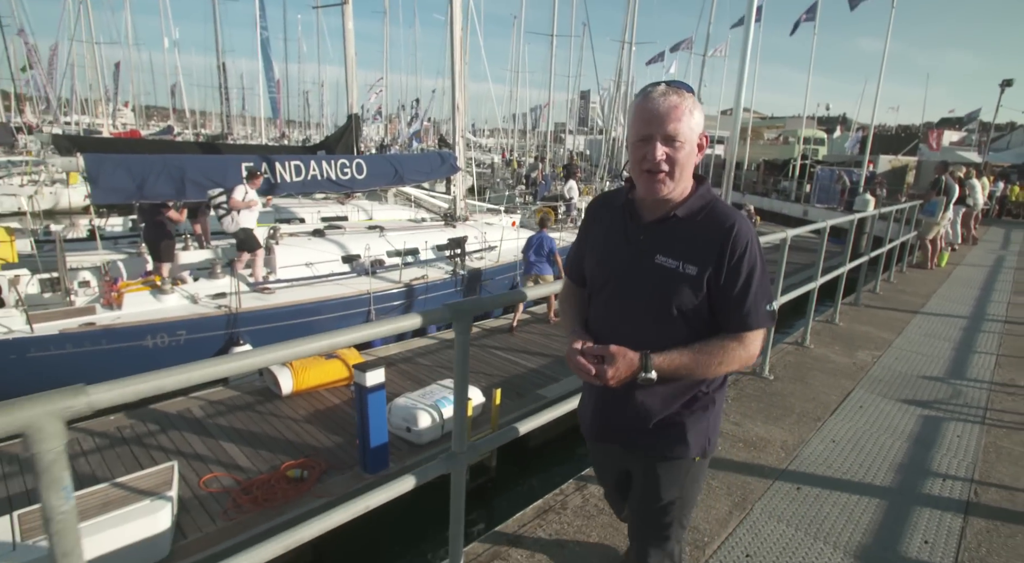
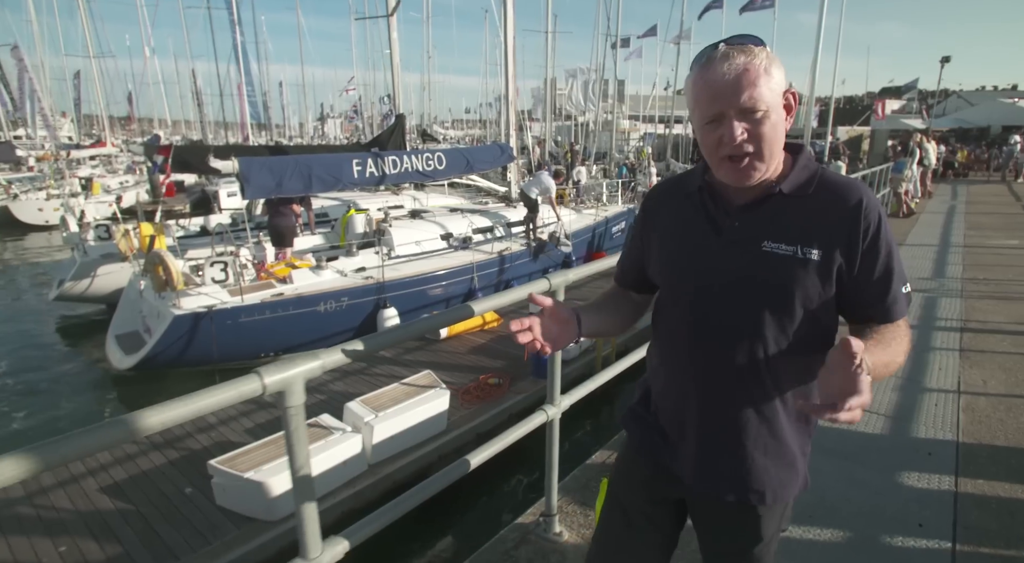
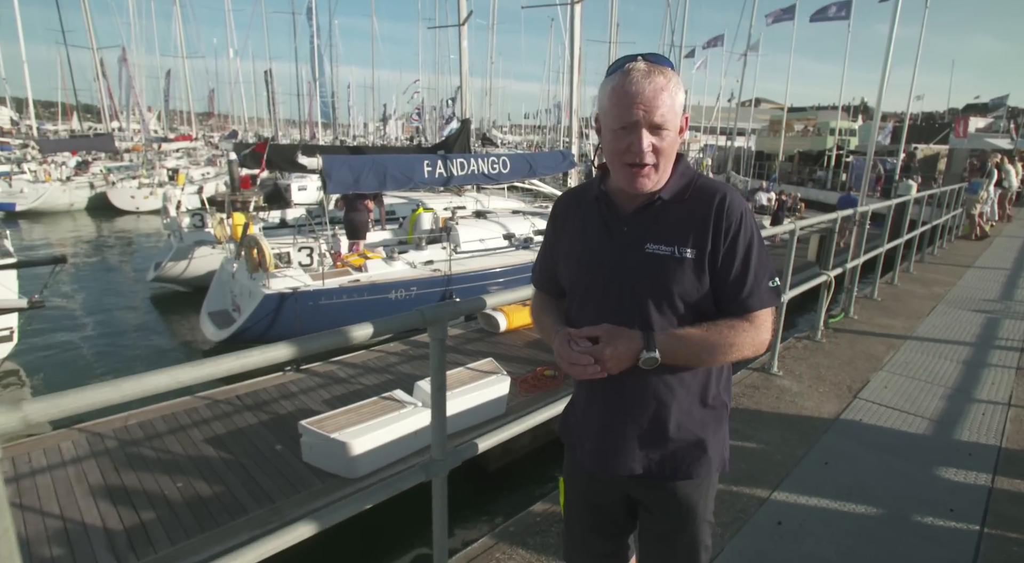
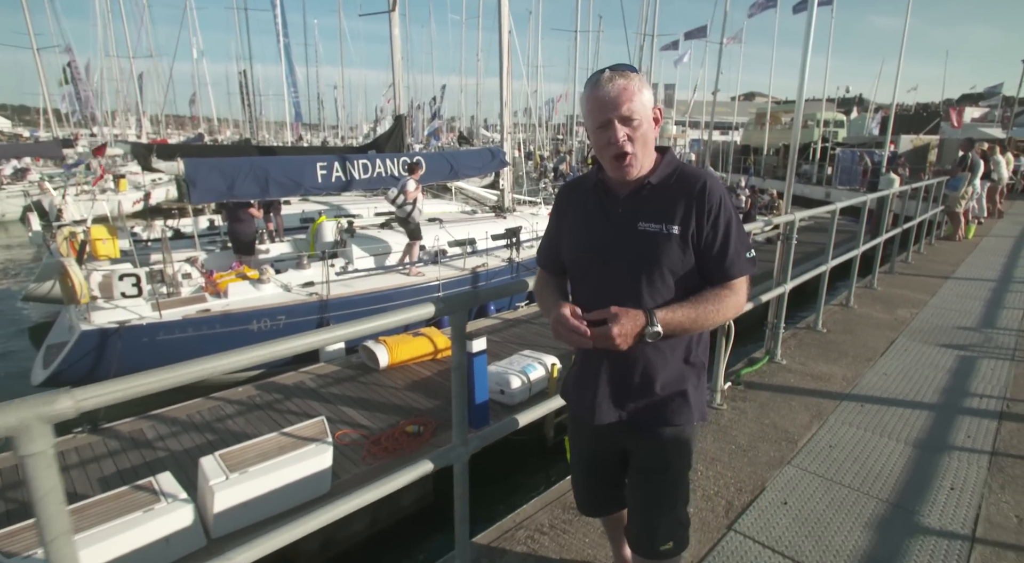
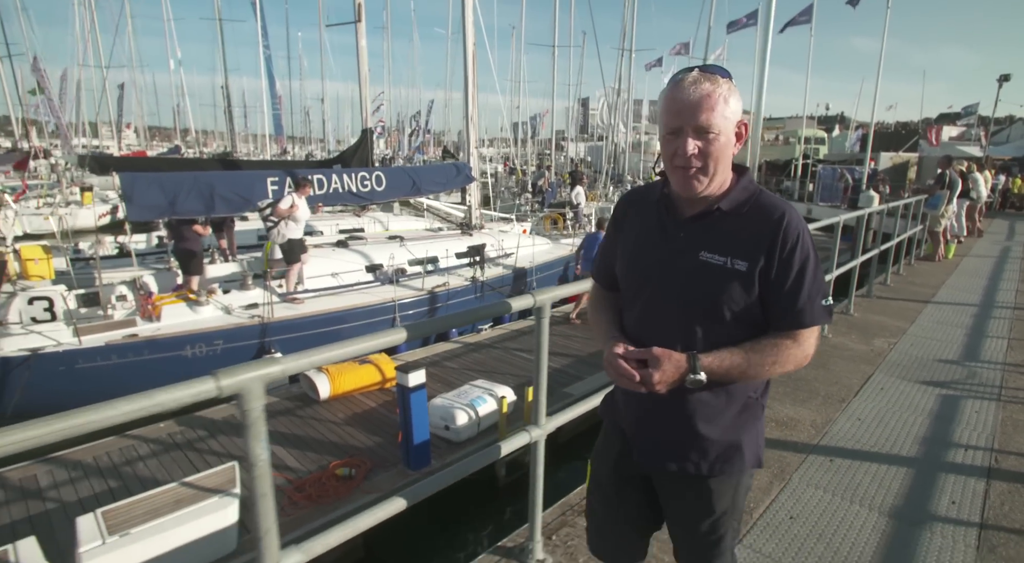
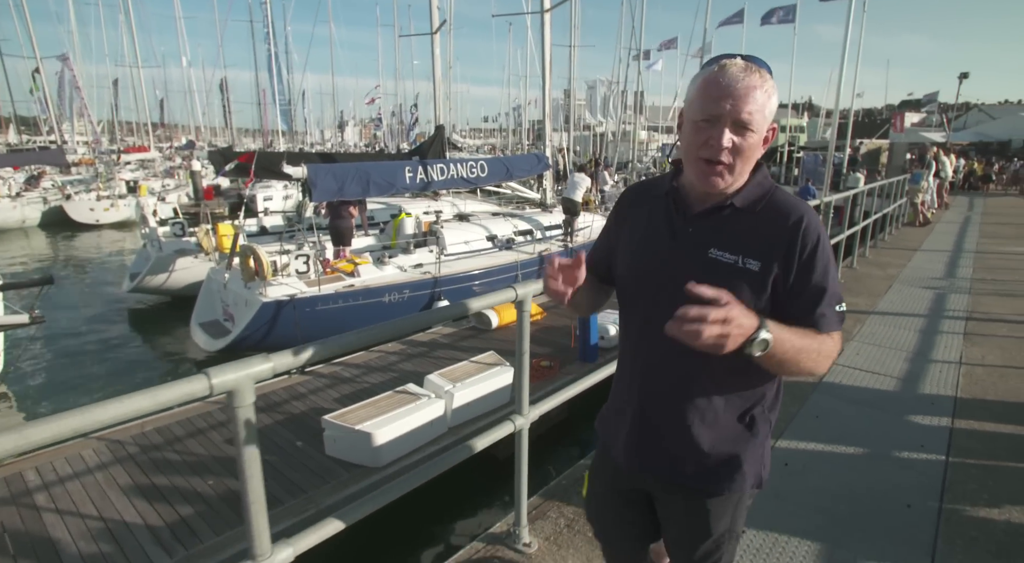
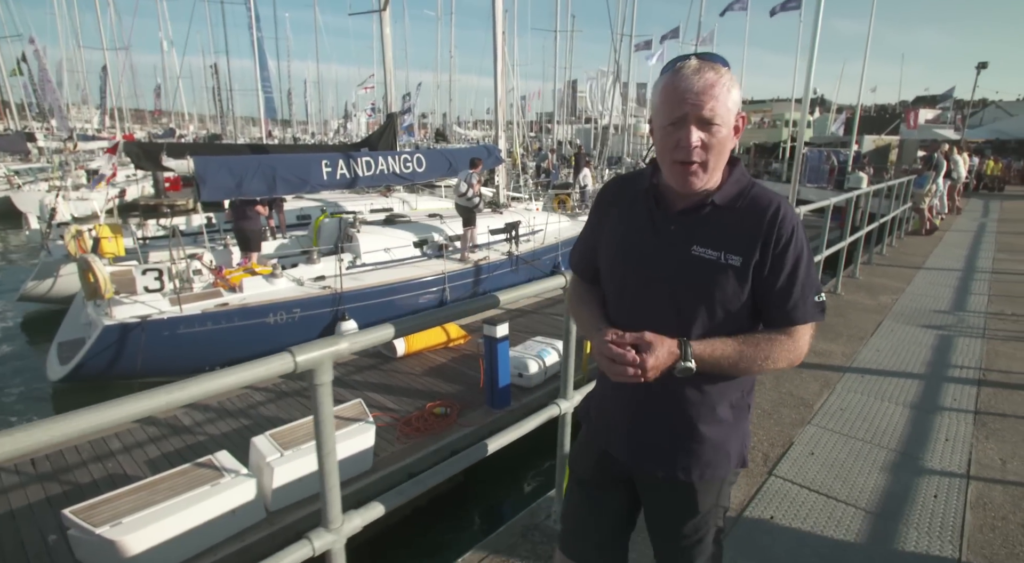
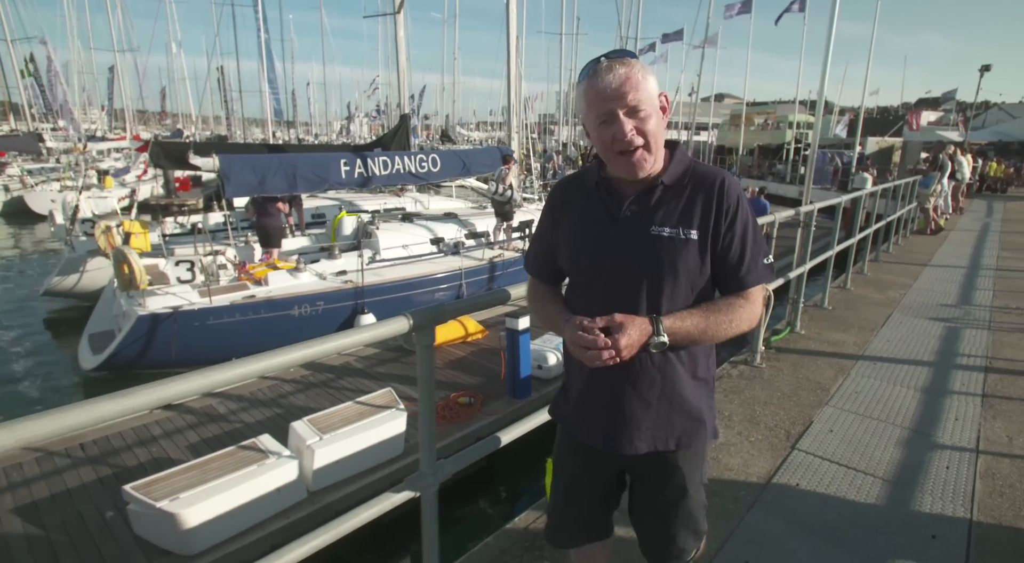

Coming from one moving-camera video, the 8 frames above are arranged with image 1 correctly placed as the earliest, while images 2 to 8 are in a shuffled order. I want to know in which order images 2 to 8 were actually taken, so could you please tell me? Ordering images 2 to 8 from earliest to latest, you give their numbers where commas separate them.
5, 4, 7, 8, 2, 3, 6
